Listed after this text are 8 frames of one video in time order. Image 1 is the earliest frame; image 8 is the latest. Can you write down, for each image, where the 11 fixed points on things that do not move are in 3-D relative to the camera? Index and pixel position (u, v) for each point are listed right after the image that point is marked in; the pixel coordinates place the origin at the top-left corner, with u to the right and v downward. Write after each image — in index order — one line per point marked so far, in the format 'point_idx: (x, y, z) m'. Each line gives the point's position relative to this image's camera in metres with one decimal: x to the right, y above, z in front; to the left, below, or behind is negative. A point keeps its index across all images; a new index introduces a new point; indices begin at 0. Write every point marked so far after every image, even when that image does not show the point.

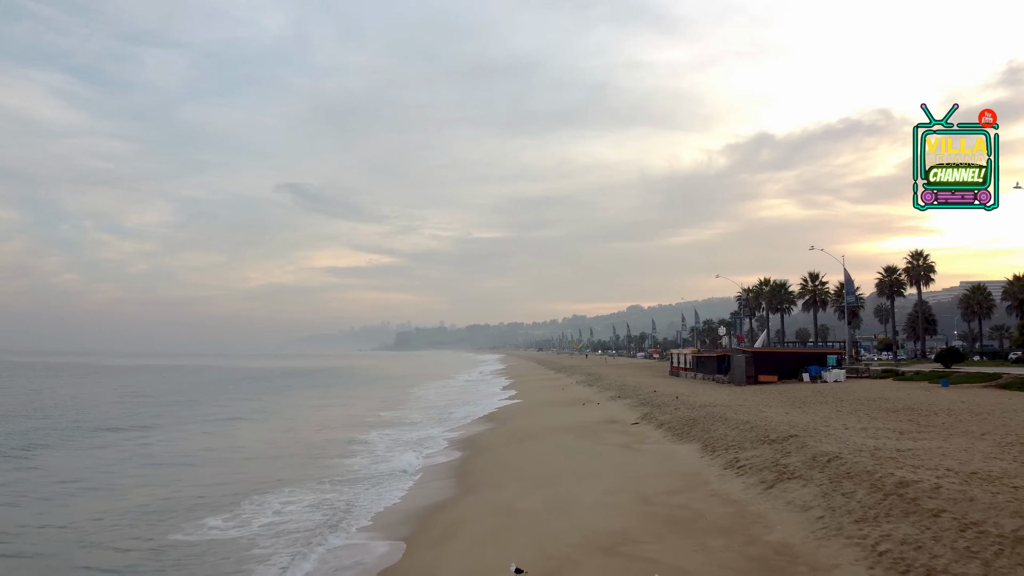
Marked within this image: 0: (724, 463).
0: (+3.5, -2.9, +14.6) m
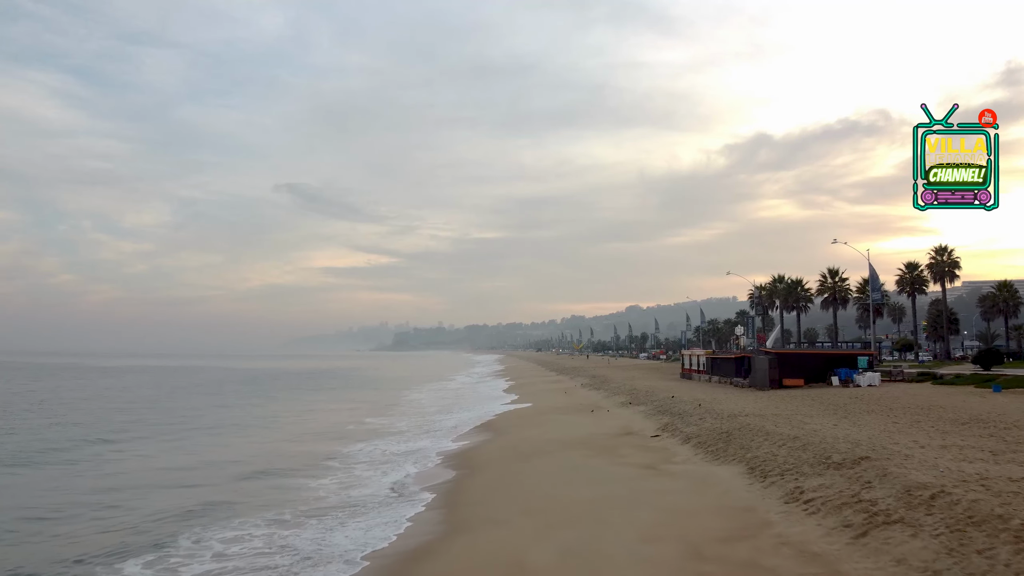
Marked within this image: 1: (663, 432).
0: (+3.6, -2.7, +11.5) m
1: (+3.4, -3.3, +19.9) m
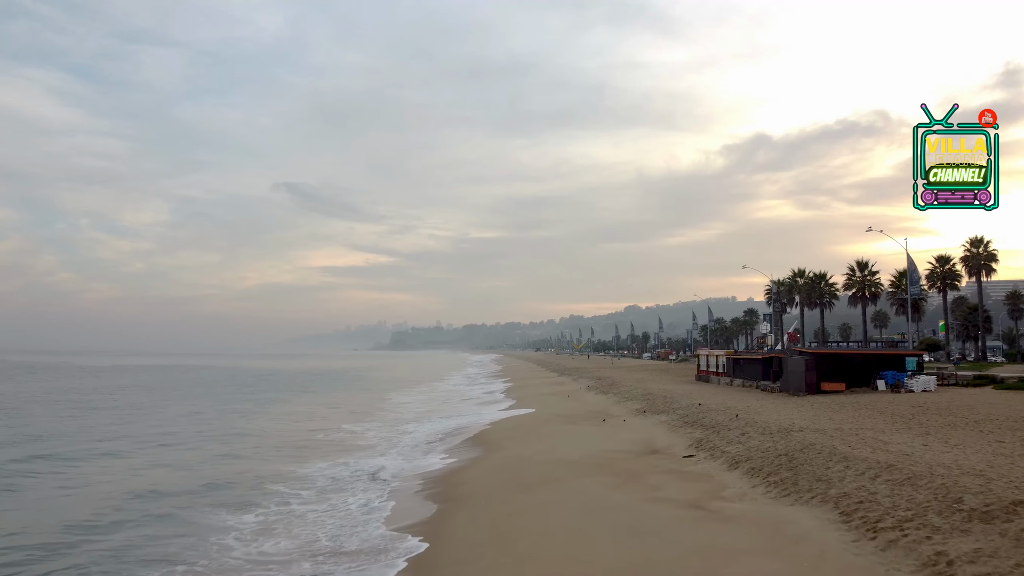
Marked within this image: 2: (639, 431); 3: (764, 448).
0: (+3.5, -2.4, +7.6) m
1: (+3.4, -3.0, +16.0) m
2: (+2.9, -3.3, +20.0) m
3: (+4.2, -2.7, +14.7) m
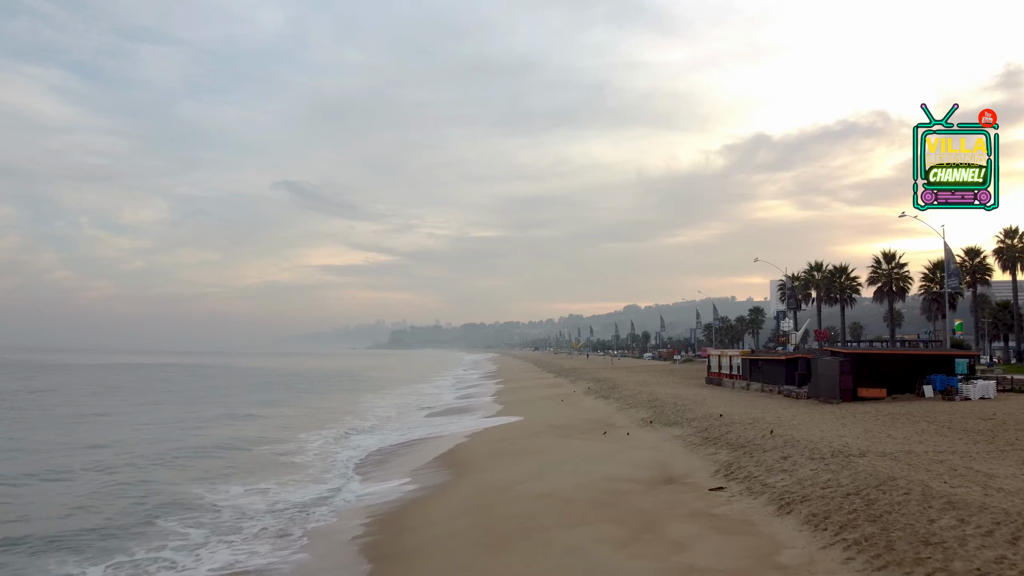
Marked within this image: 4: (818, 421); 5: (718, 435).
0: (+3.2, -2.1, +3.8) m
1: (+3.0, -2.7, +12.2) m
2: (+2.5, -3.0, +16.1) m
3: (+3.8, -2.4, +10.8) m
4: (+6.1, -2.6, +17.5) m
5: (+3.8, -2.7, +16.2) m
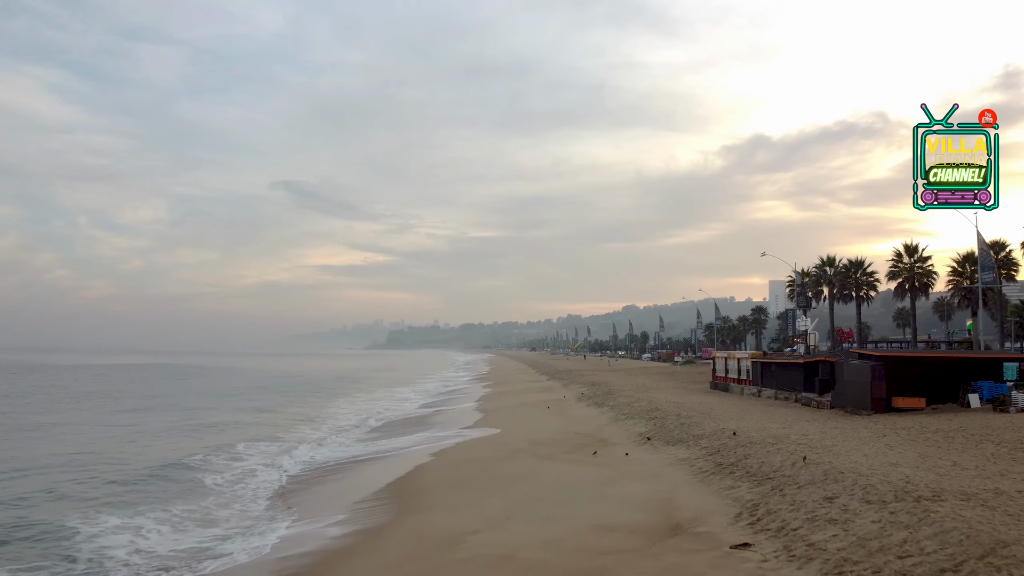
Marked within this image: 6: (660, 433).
0: (+2.6, -1.9, +0.4) m
1: (+2.5, -2.5, +8.9) m
2: (+1.9, -2.8, +12.8) m
3: (+3.3, -2.2, +7.5) m
4: (+5.5, -2.5, +14.2) m
5: (+3.2, -2.5, +12.9) m
6: (+2.9, -2.9, +17.4) m
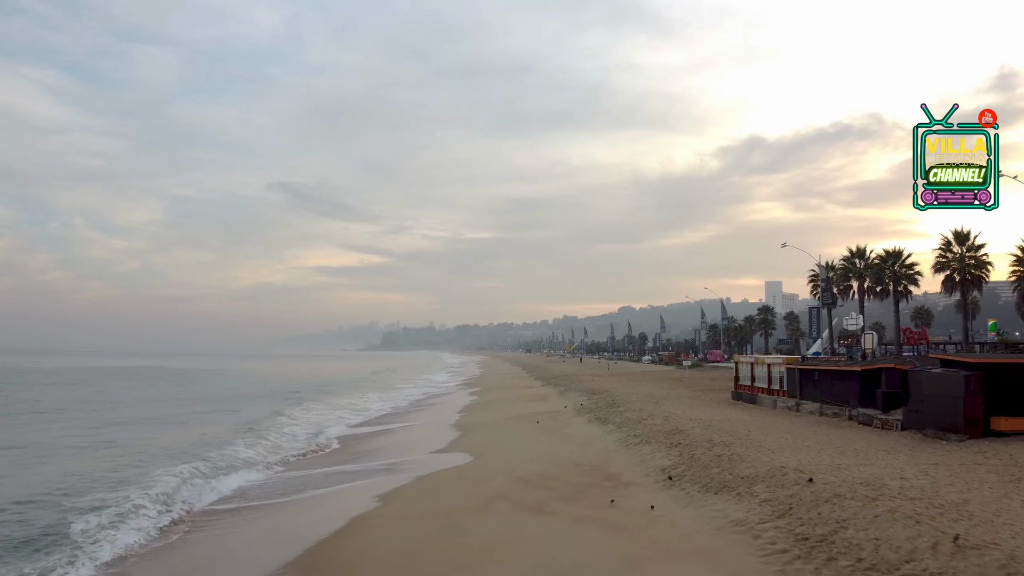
0: (+2.4, -1.7, -4.3) m
1: (+2.2, -2.2, +4.2) m
2: (+1.6, -2.5, +8.1) m
3: (+3.0, -1.9, +2.8) m
4: (+5.2, -2.2, +9.5) m
5: (+2.9, -2.3, +8.2) m
6: (+2.6, -2.6, +12.7) m
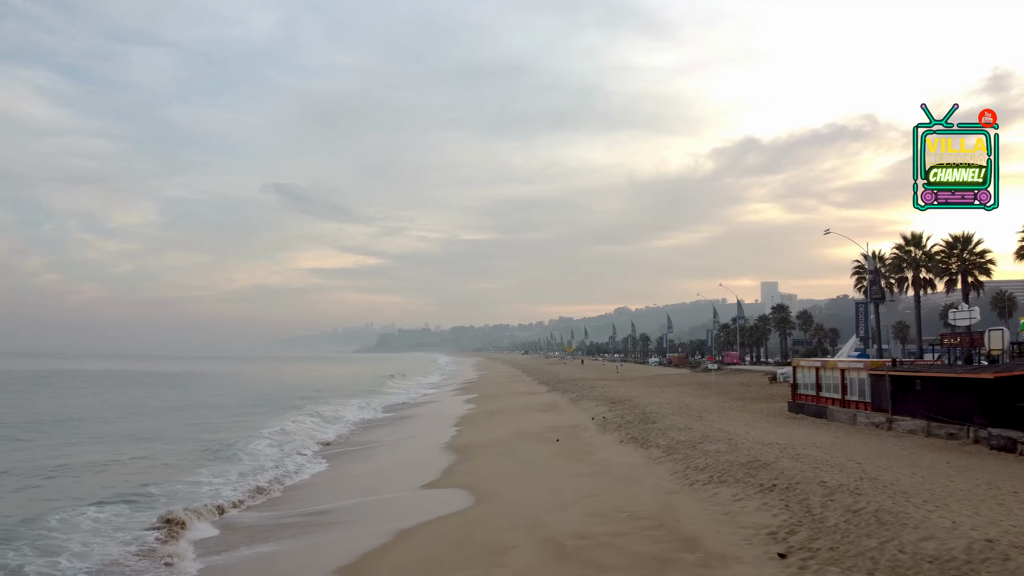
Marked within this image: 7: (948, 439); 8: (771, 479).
0: (+2.8, -1.3, -8.8) m
1: (+2.5, -1.9, -0.4) m
2: (+2.0, -2.2, +3.5) m
3: (+3.4, -1.6, -1.8) m
4: (+5.6, -1.9, +5.0) m
5: (+3.3, -2.0, +3.6) m
6: (+2.9, -2.3, +8.1) m
7: (+7.3, -2.5, +15.1) m
8: (+3.3, -2.5, +11.3) m
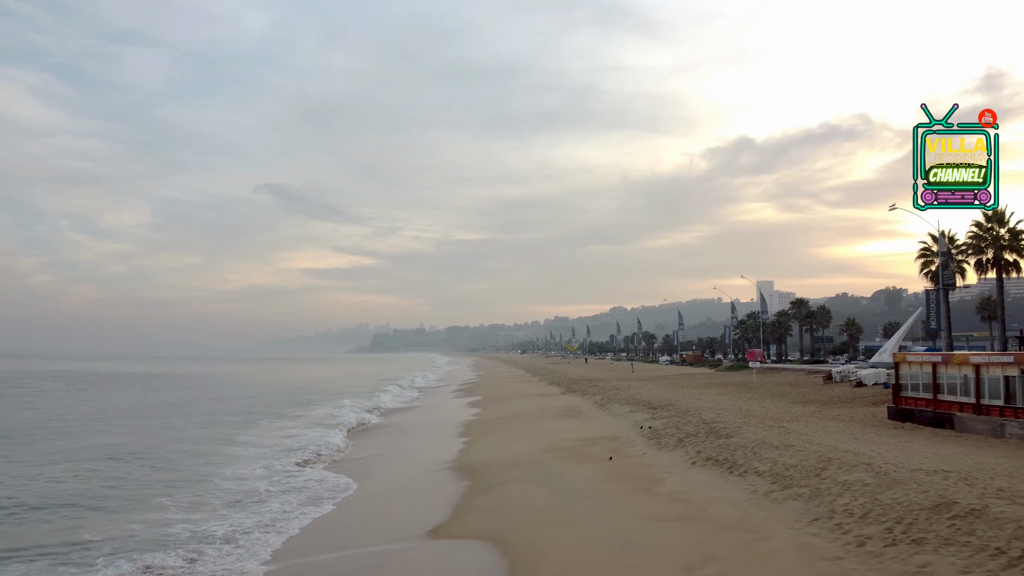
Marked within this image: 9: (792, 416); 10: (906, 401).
0: (+3.5, -0.9, -13.3) m
1: (+3.2, -1.5, -4.9) m
2: (+2.6, -1.8, -0.9) m
3: (+4.0, -1.2, -6.2) m
4: (+6.2, -1.4, +0.5) m
5: (+3.9, -1.5, -0.9) m
6: (+3.5, -1.9, +3.6) m
7: (+7.9, -2.0, +10.7) m
8: (+4.0, -2.0, +6.9) m
9: (+5.9, -2.7, +18.3) m
10: (+7.5, -2.1, +16.9) m
